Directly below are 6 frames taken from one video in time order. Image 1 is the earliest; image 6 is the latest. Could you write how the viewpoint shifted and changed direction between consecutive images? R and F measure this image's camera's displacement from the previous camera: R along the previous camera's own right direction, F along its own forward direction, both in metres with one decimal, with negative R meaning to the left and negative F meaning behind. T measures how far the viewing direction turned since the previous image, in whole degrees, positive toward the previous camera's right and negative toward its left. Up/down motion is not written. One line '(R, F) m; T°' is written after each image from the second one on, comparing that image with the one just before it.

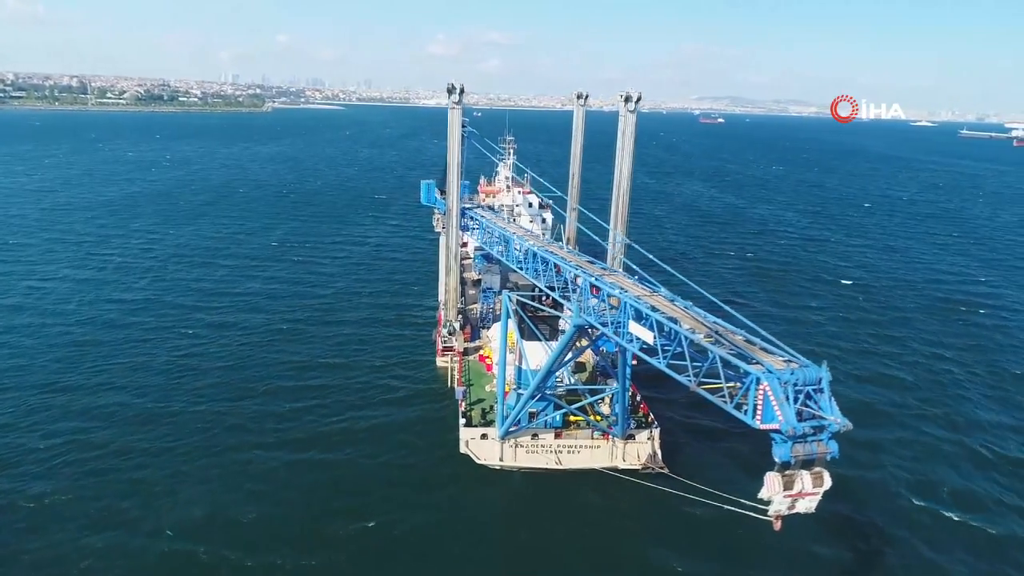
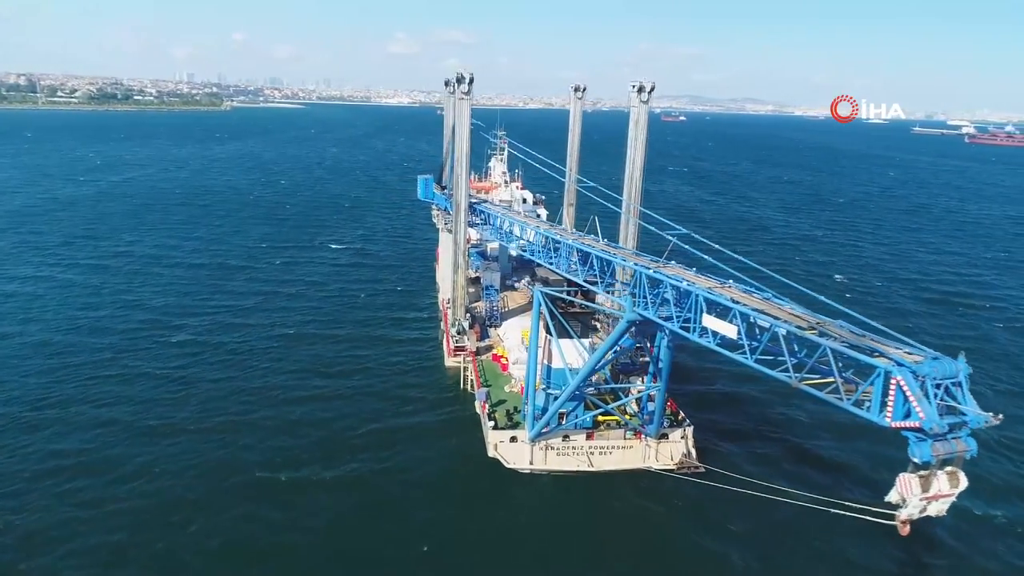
(-2.6, +1.3) m; +3°
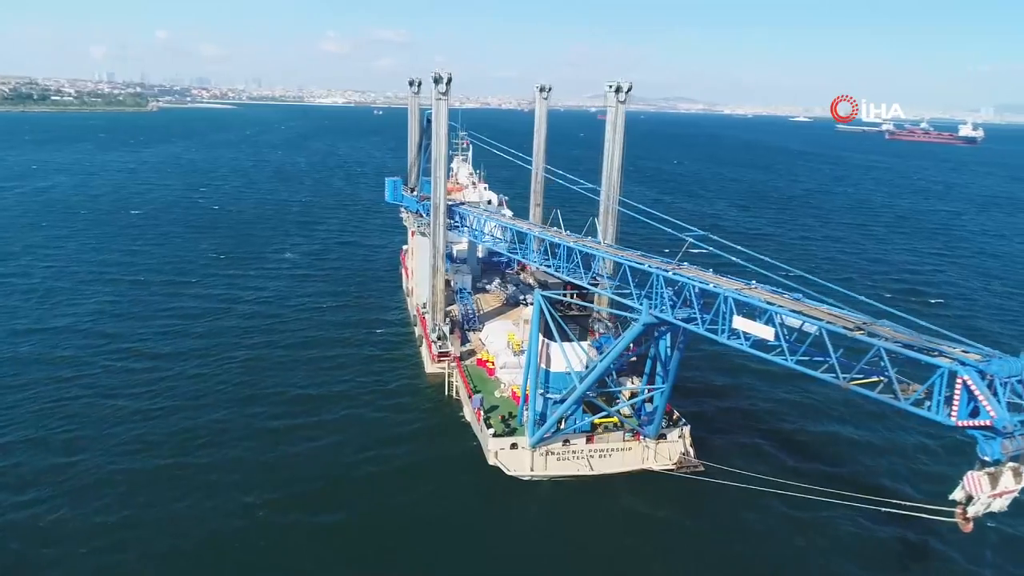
(-2.2, +0.6) m; +5°
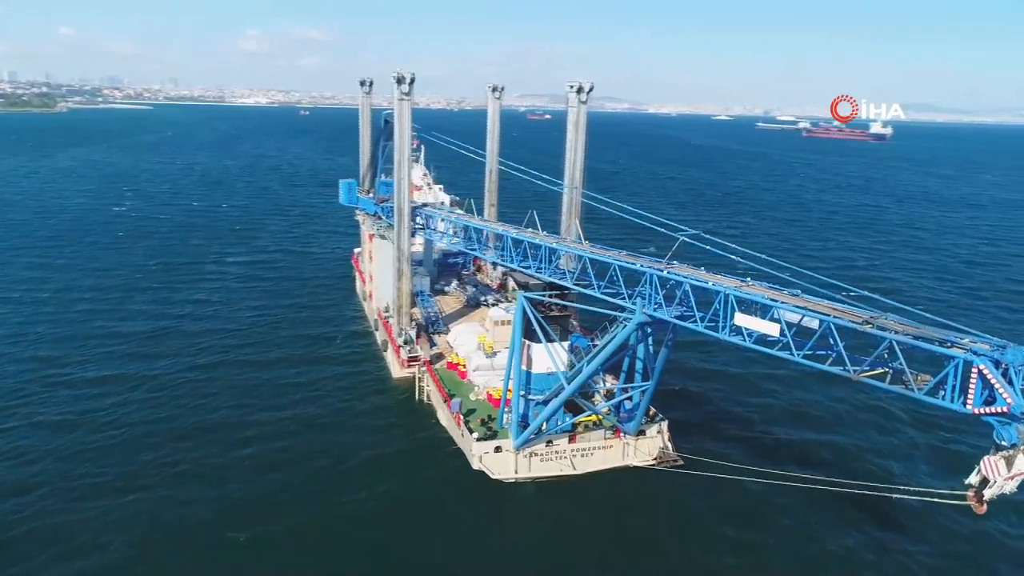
(-1.8, +0.3) m; +5°
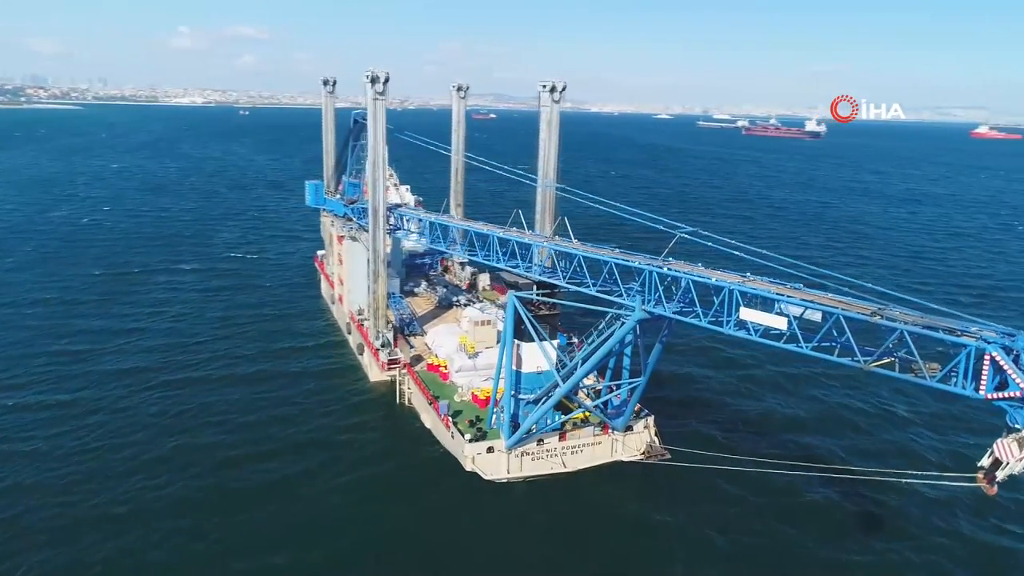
(-1.6, +0.1) m; +4°
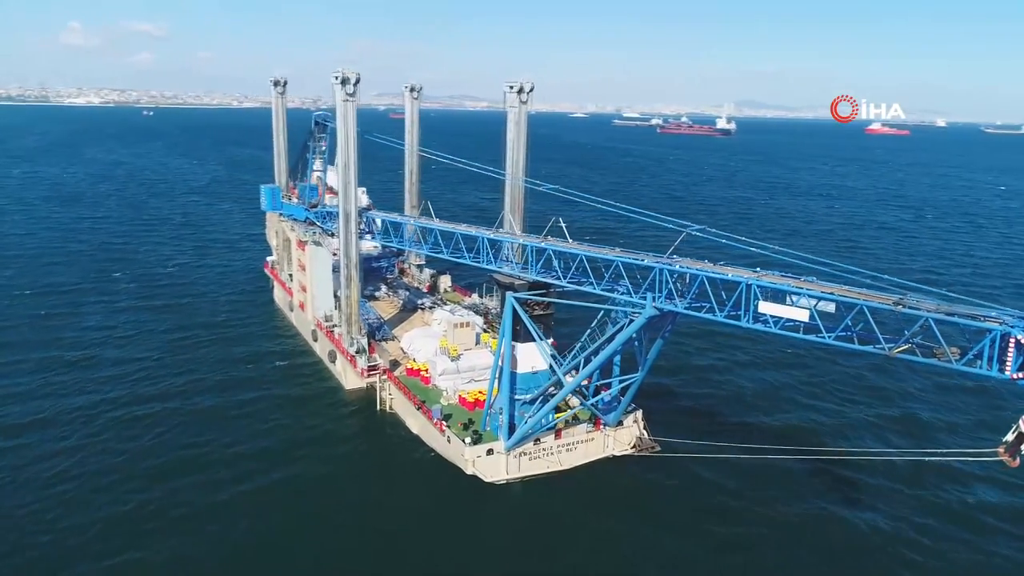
(-2.8, +0.1) m; +6°
